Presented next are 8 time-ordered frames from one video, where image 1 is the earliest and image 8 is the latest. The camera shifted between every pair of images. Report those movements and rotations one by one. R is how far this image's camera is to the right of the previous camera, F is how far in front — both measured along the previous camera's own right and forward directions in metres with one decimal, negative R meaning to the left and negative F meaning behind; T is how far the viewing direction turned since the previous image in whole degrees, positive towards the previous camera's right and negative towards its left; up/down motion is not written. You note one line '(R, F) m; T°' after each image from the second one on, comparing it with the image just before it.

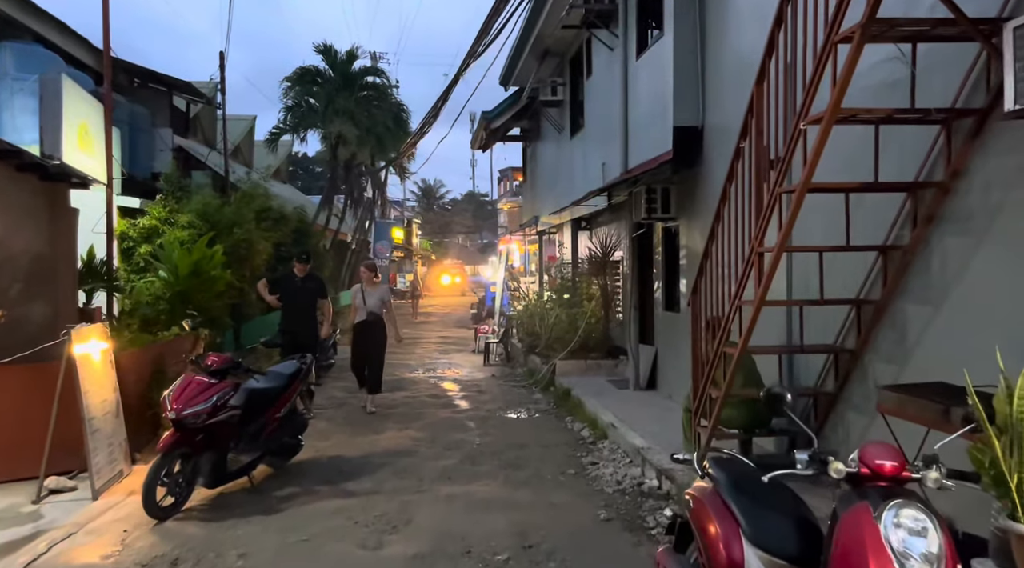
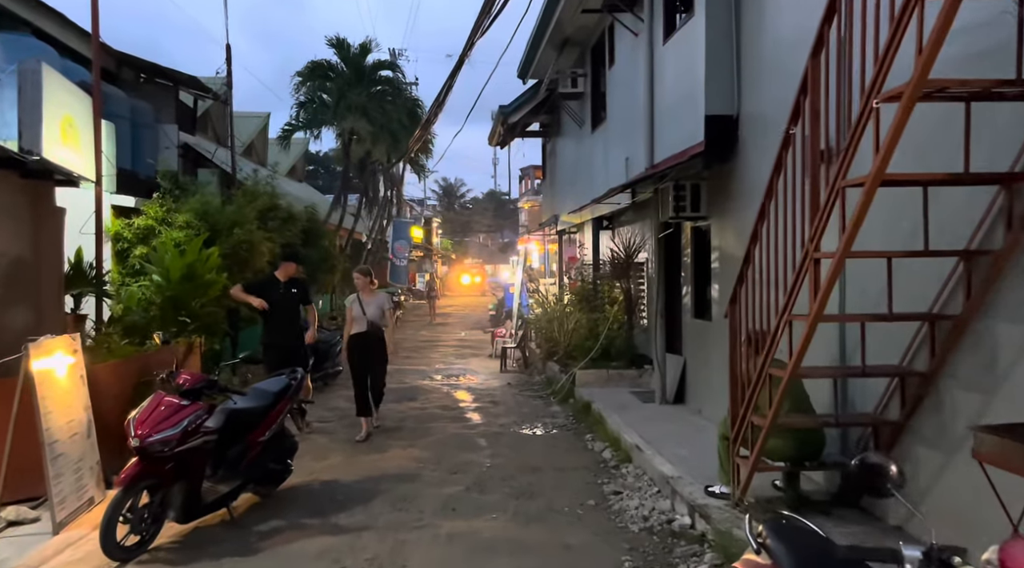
(+0.1, +0.7) m; -2°
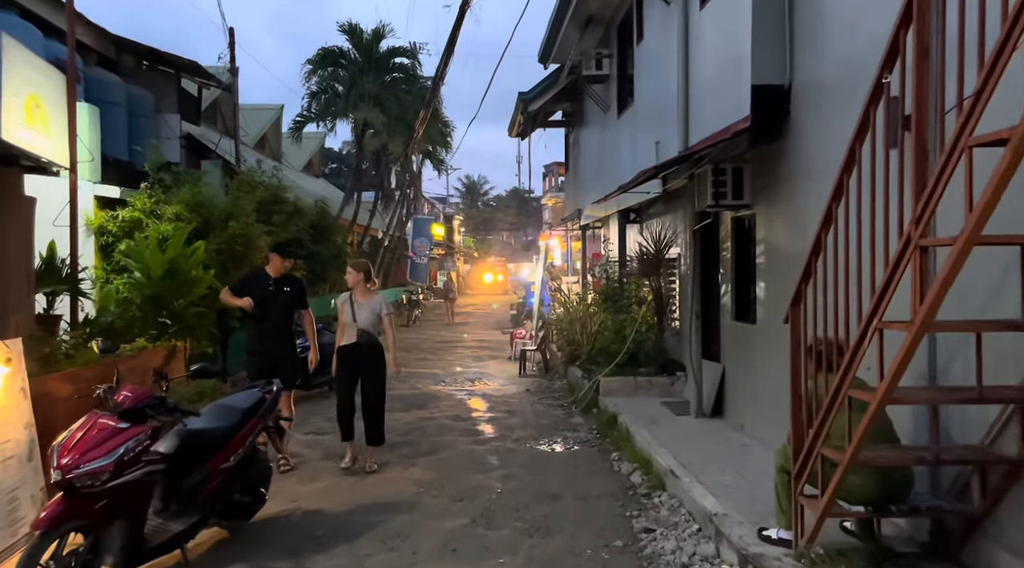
(+0.1, +1.0) m; -2°
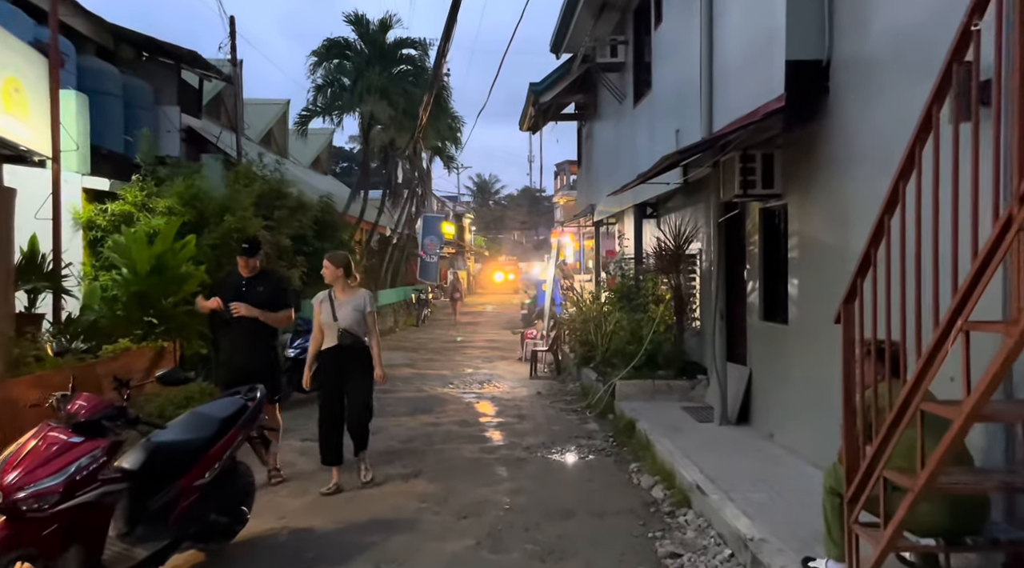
(0.0, +0.5) m; -1°
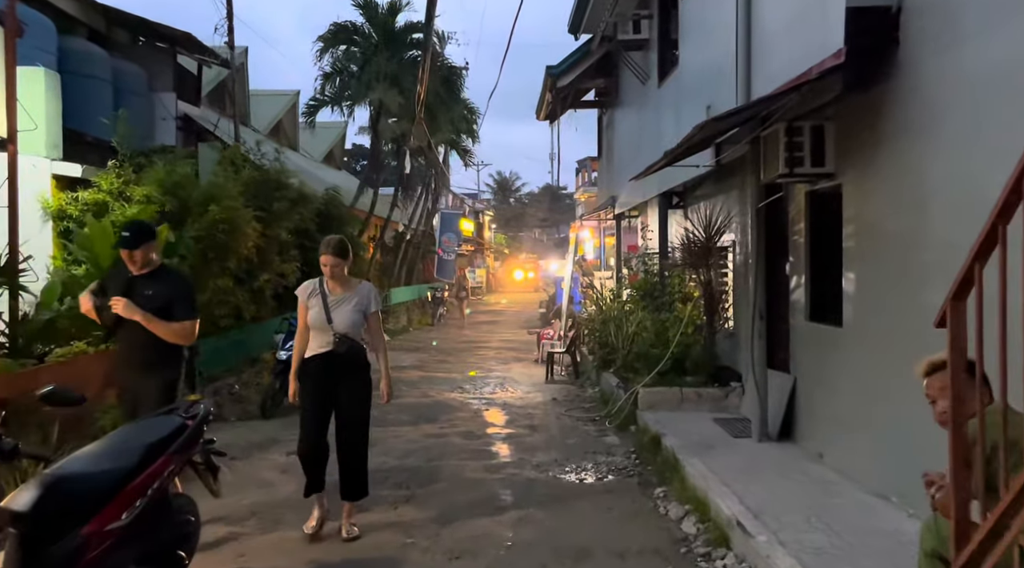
(+0.1, +0.9) m; -2°
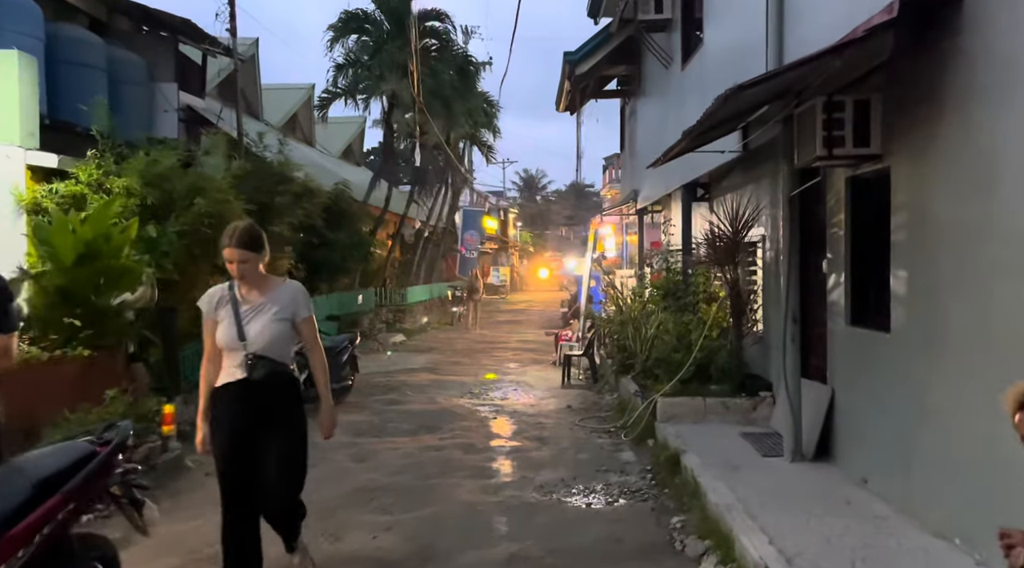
(+0.2, +0.7) m; -2°
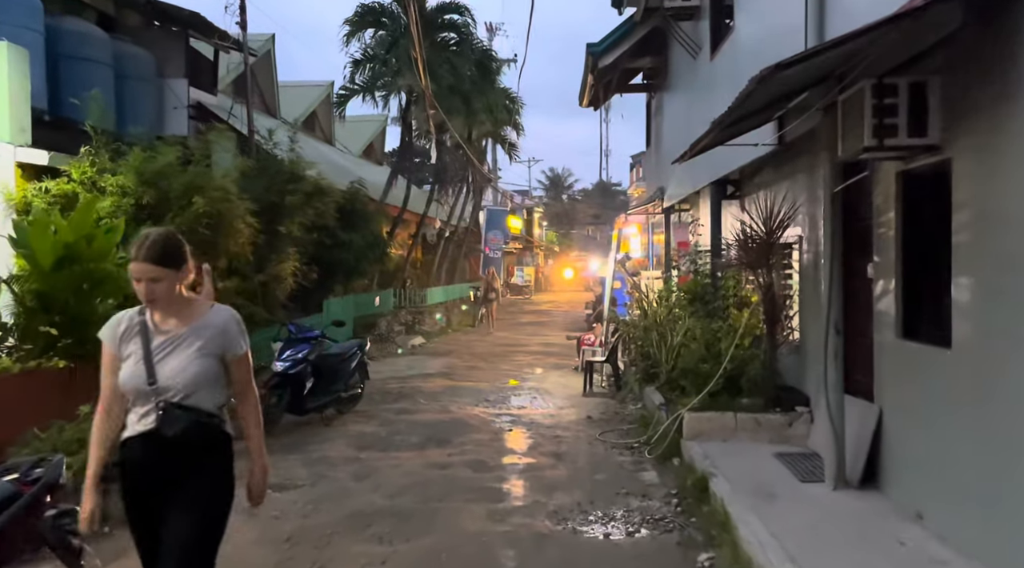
(+0.1, +0.5) m; -2°
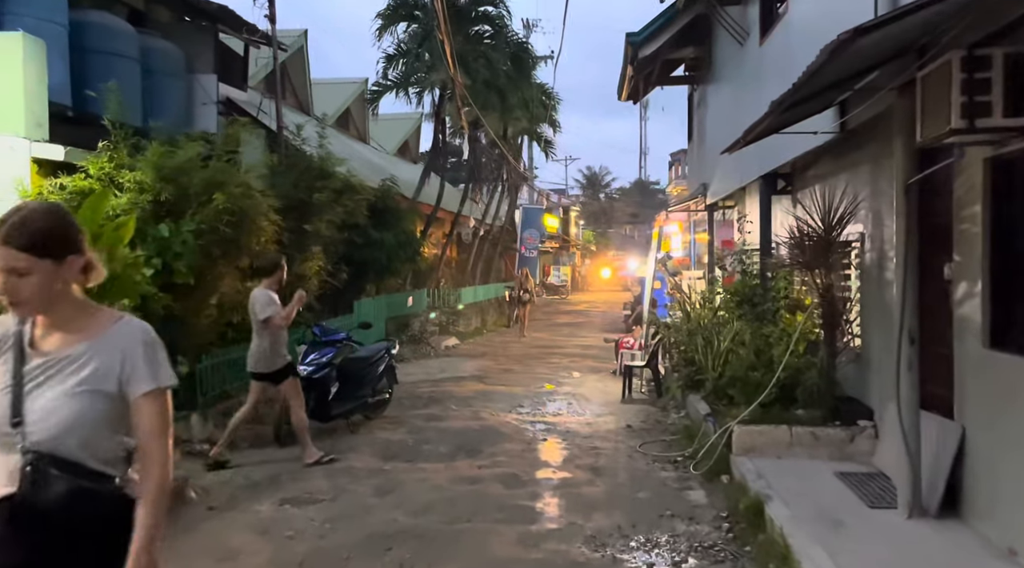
(0.0, +0.5) m; -3°
